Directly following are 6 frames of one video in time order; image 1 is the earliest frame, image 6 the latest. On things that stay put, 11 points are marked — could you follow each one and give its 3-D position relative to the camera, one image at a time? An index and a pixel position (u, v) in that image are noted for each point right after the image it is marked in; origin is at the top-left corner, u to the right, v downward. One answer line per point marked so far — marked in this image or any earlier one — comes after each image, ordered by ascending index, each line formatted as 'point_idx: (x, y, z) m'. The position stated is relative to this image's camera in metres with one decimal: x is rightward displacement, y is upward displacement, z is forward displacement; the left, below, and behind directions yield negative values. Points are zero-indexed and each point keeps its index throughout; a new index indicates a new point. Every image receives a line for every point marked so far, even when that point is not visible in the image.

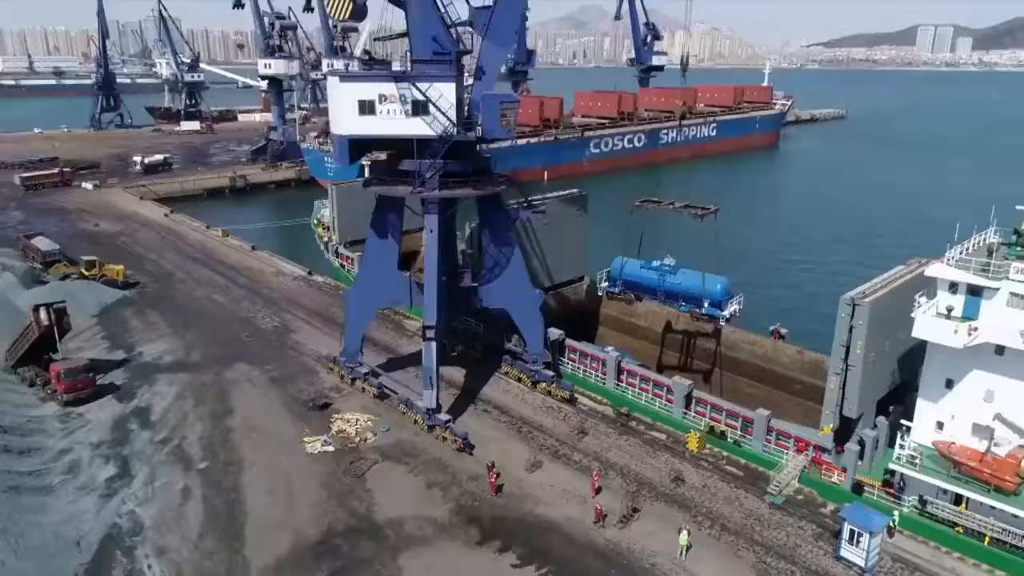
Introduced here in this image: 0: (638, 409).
0: (+3.5, -3.4, +19.9) m
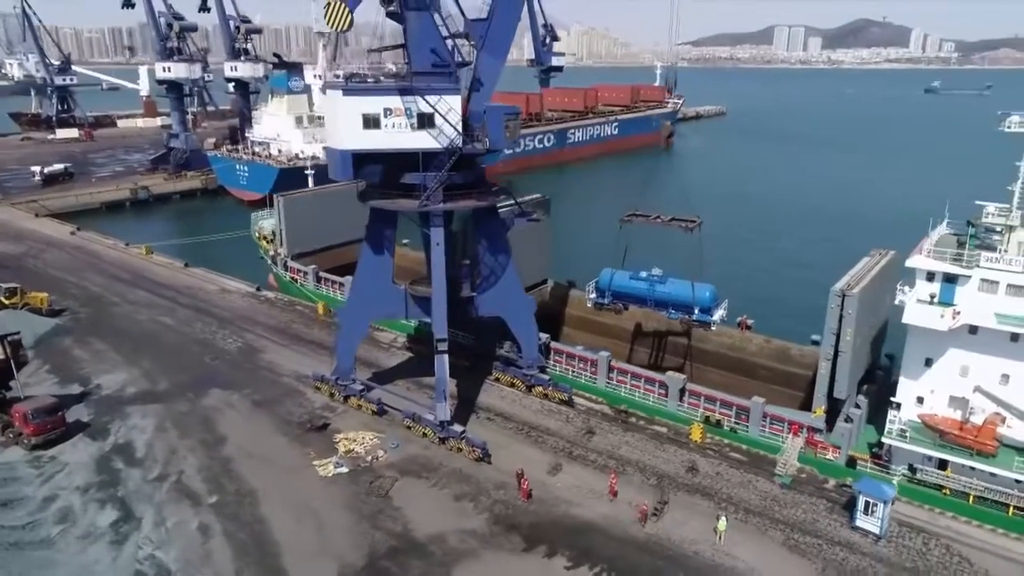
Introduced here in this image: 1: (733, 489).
0: (+3.6, -3.5, +20.7) m
1: (+5.3, -4.8, +17.0) m
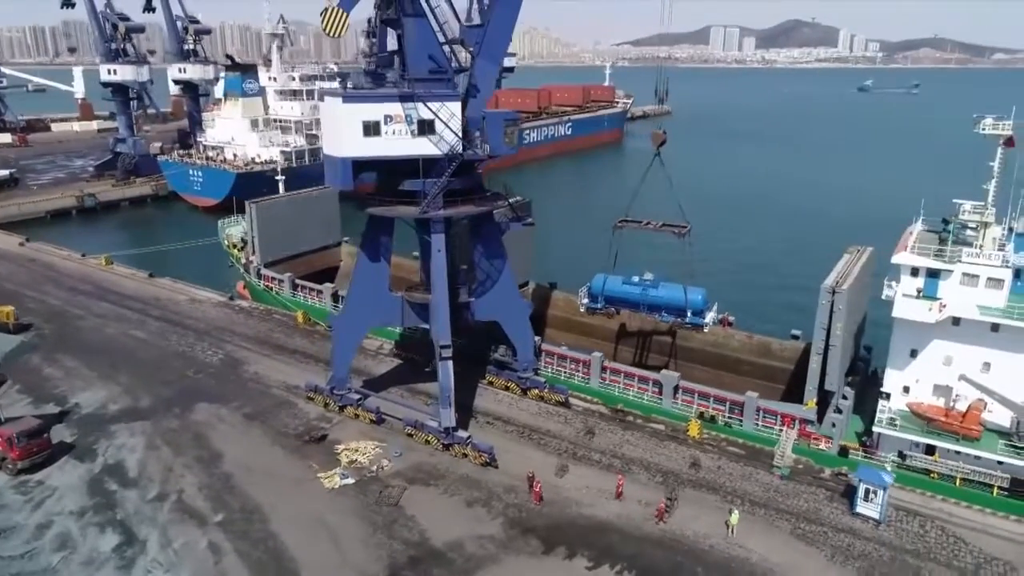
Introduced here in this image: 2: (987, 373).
0: (+3.5, -3.5, +21.1) m
1: (+5.6, -4.8, +17.5) m
2: (+11.6, -2.1, +17.2) m
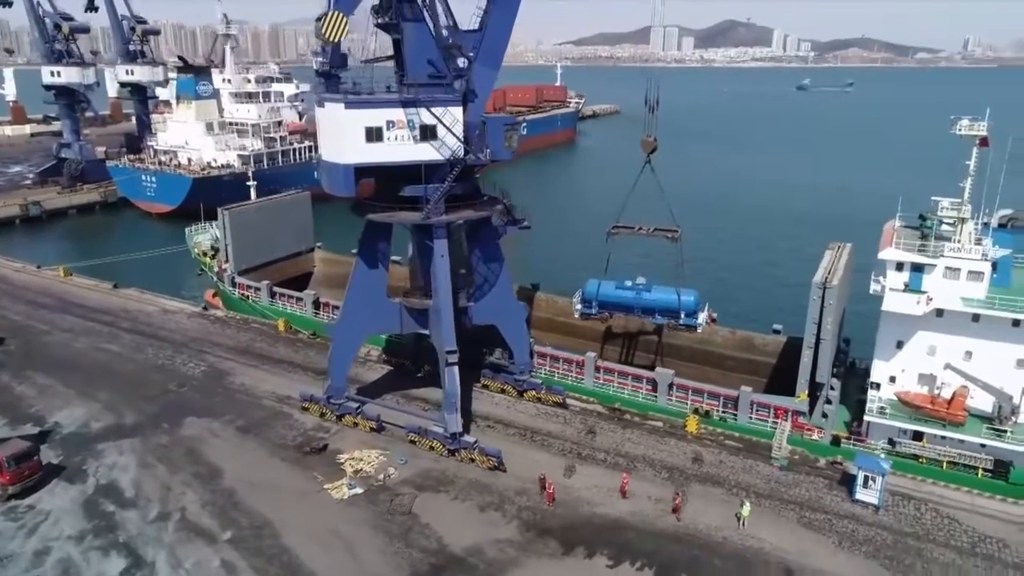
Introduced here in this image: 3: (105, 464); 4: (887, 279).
0: (+3.5, -3.5, +21.4) m
1: (+5.8, -4.8, +18.0) m
2: (+11.8, -1.9, +18.2) m
3: (-10.7, -4.6, +18.5) m
4: (+9.8, +0.2, +18.4) m
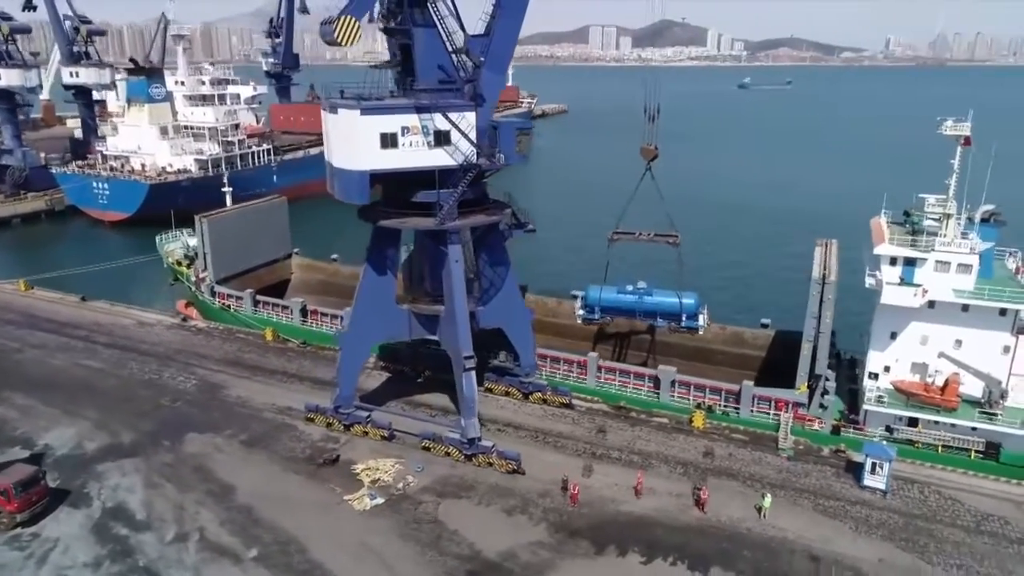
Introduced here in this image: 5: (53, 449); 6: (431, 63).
0: (+3.6, -3.5, +21.8) m
1: (+6.3, -4.7, +18.6) m
2: (+12.1, -1.7, +19.2) m
3: (-10.2, -5.0, +17.8) m
4: (+10.1, +0.4, +19.3) m
5: (-12.6, -4.4, +19.4) m
6: (-2.0, +5.6, +17.5) m
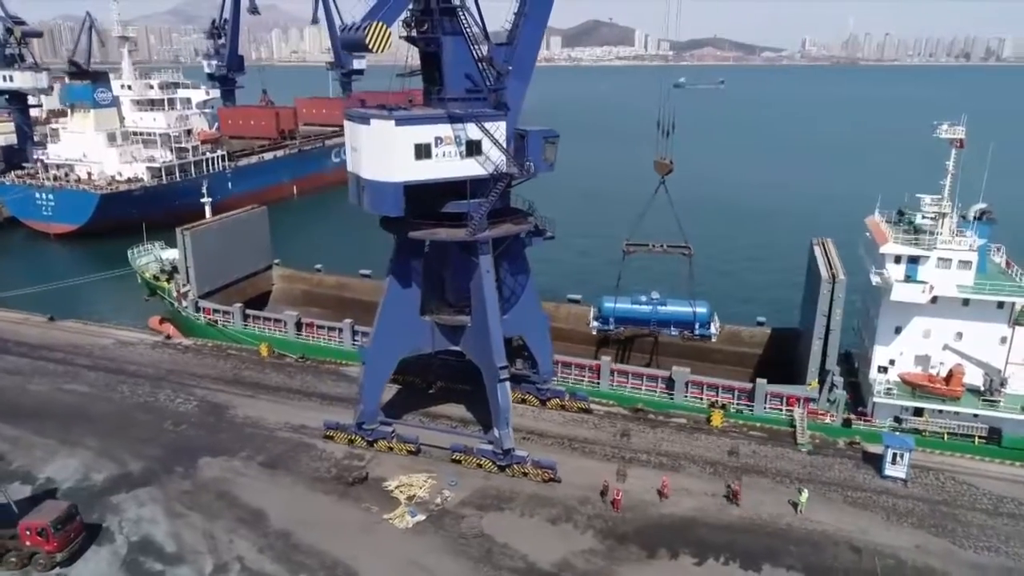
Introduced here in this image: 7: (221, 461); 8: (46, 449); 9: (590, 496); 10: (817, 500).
0: (+4.2, -3.6, +22.1) m
1: (+7.1, -4.7, +19.1) m
2: (+12.8, -1.5, +20.3) m
3: (-9.2, -5.5, +16.9) m
4: (+10.7, +0.5, +20.2) m
5: (-11.7, -5.0, +18.2) m
6: (-1.3, +5.3, +17.3) m
7: (-8.0, -4.7, +19.3) m
8: (-13.1, -4.5, +19.8) m
9: (+1.9, -5.2, +17.7) m
10: (+7.6, -5.2, +17.6) m
